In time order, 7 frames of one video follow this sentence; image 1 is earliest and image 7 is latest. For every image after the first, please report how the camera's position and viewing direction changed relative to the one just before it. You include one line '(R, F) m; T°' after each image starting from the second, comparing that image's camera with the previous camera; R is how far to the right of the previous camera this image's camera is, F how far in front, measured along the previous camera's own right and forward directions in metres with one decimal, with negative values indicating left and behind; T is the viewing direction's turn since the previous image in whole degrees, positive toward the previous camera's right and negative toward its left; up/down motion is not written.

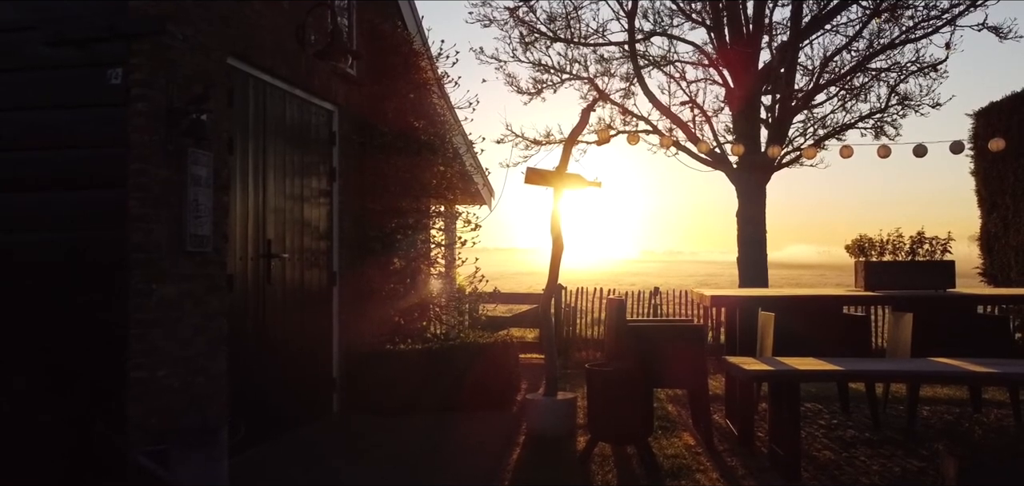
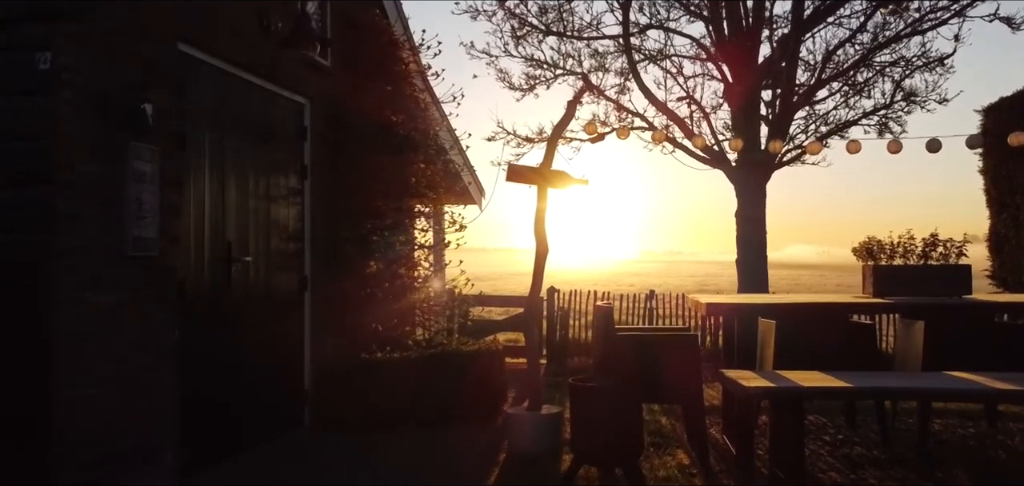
(+0.1, +0.4) m; 0°
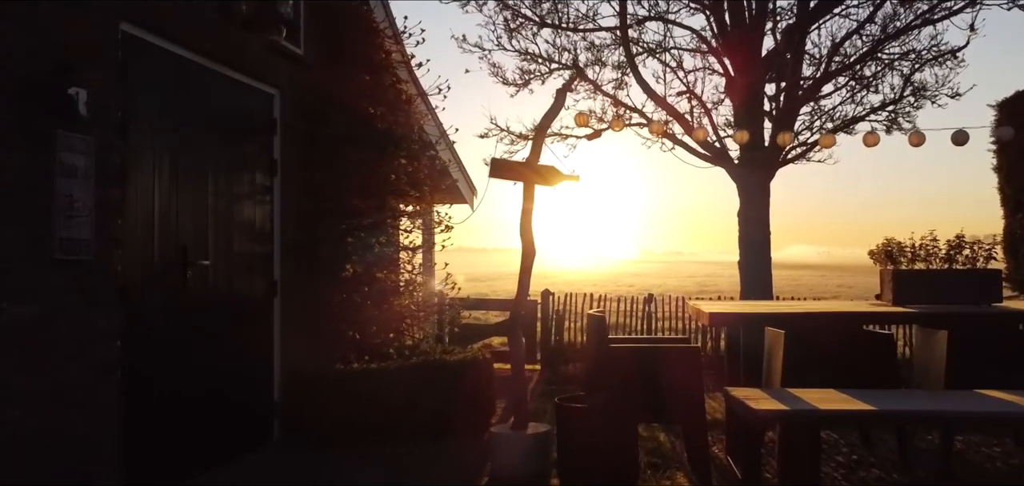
(+0.1, +0.5) m; 0°
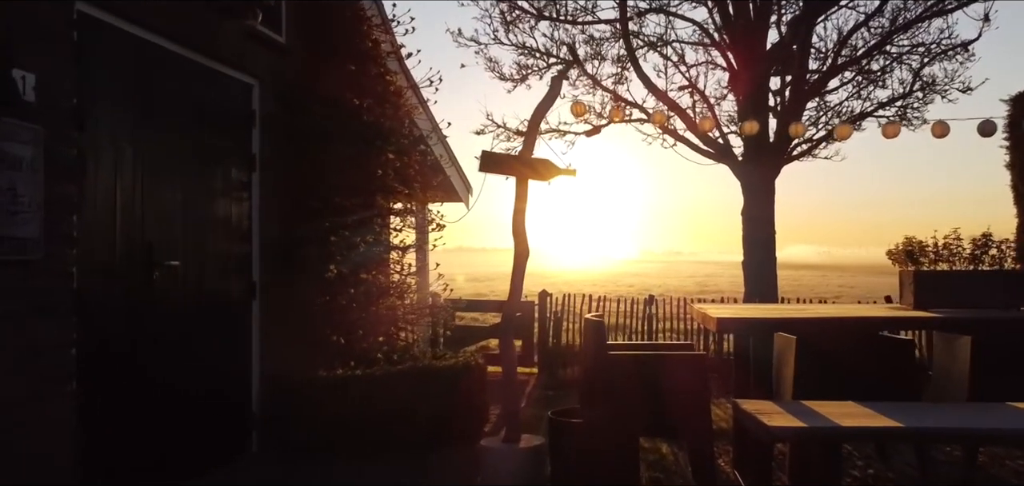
(0.0, +0.3) m; 0°
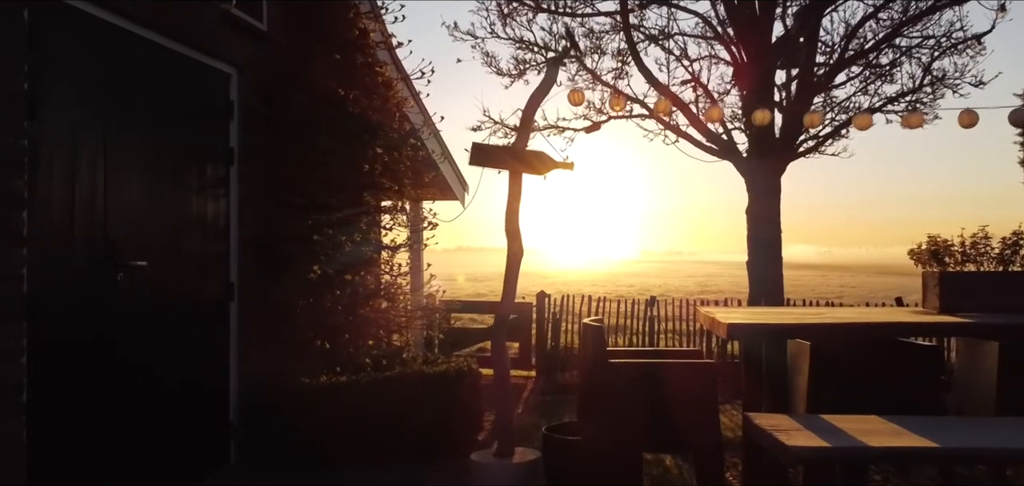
(0.0, +0.3) m; 0°
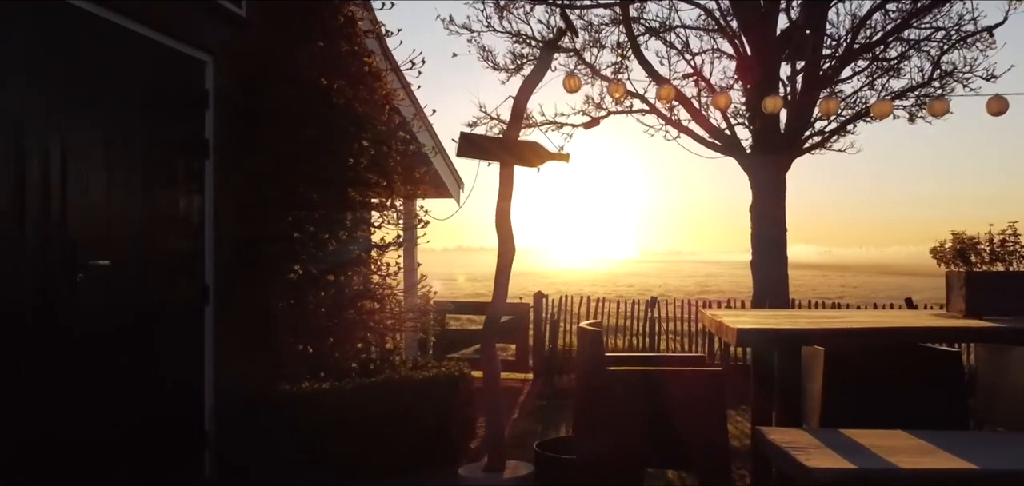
(0.0, +0.3) m; 0°
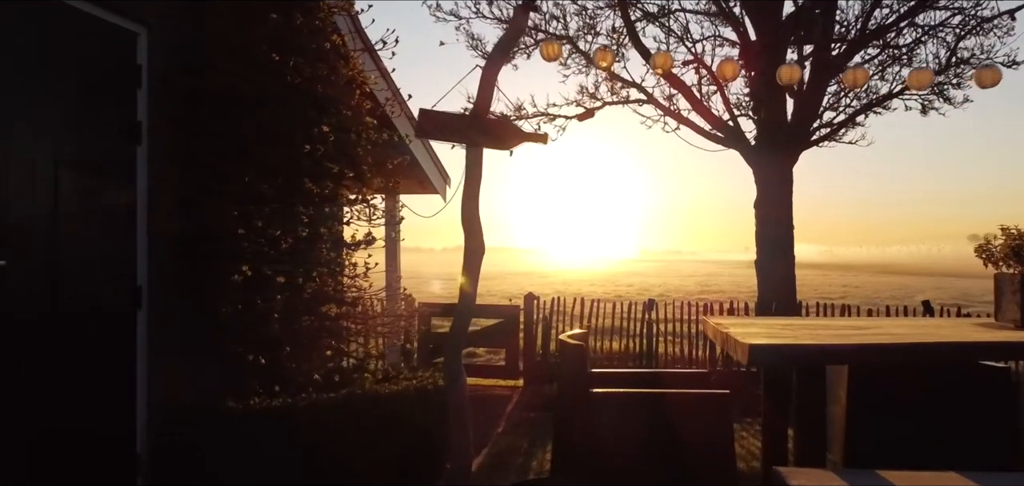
(+0.1, +0.6) m; 0°
